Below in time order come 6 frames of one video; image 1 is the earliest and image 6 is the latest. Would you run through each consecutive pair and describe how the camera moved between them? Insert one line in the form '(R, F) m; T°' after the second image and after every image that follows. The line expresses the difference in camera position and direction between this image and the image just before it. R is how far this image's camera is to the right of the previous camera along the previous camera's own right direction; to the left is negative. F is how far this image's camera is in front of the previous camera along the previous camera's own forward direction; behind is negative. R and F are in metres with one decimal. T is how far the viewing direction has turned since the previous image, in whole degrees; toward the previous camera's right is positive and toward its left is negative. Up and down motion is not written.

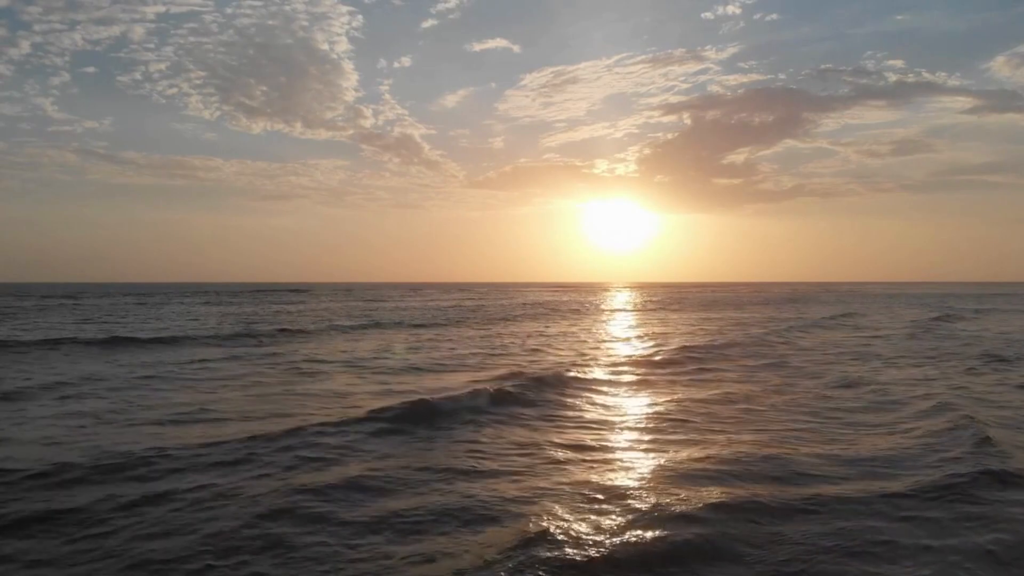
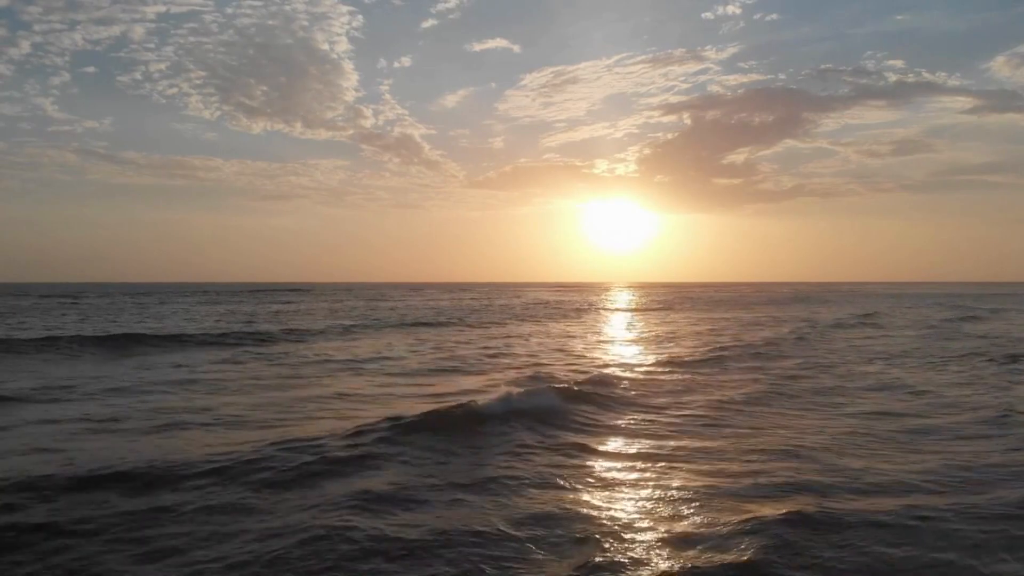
(-1.8, -2.5) m; 0°
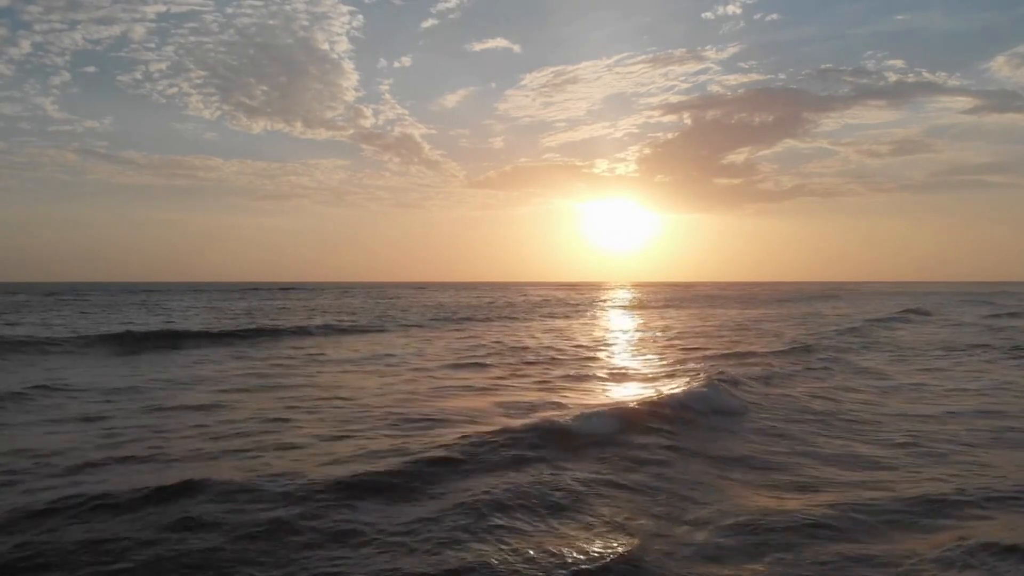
(-0.4, +0.6) m; 0°
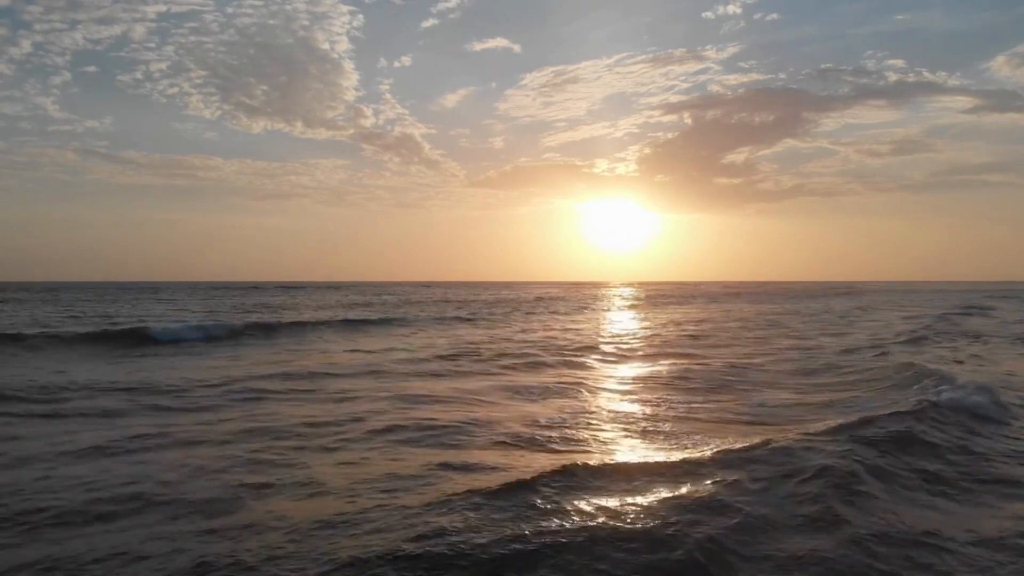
(-0.4, +0.7) m; 0°
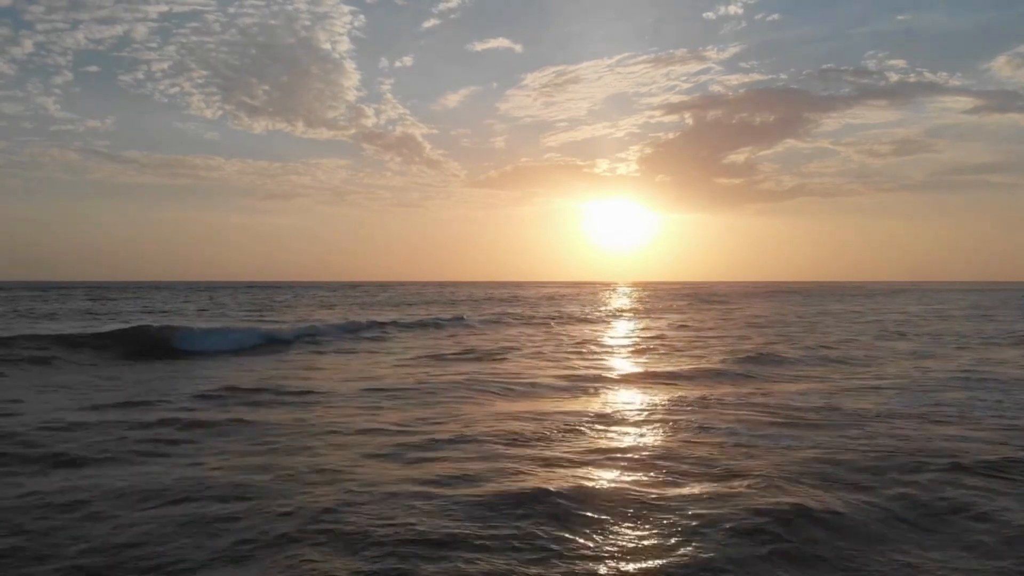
(-2.0, +0.7) m; 0°
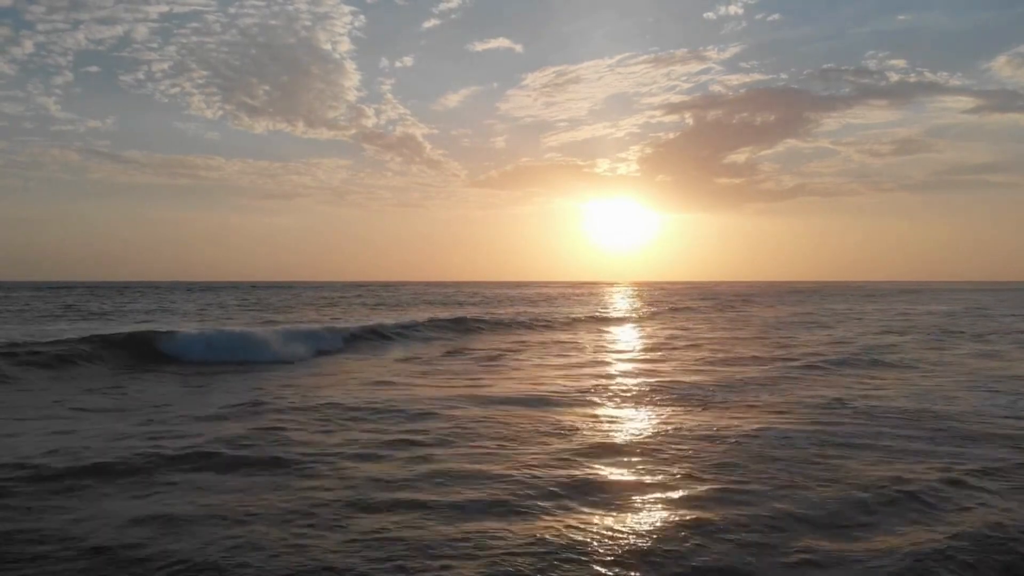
(-1.0, +2.4) m; 0°
